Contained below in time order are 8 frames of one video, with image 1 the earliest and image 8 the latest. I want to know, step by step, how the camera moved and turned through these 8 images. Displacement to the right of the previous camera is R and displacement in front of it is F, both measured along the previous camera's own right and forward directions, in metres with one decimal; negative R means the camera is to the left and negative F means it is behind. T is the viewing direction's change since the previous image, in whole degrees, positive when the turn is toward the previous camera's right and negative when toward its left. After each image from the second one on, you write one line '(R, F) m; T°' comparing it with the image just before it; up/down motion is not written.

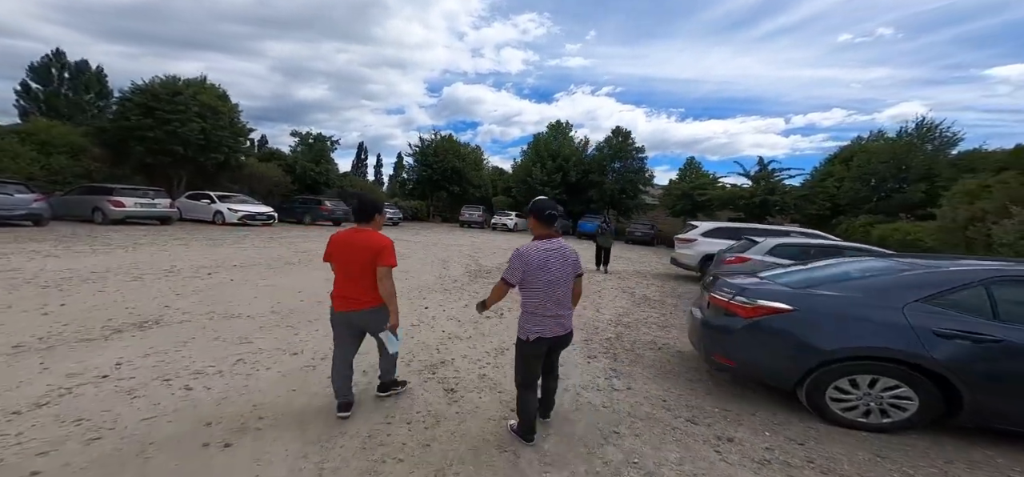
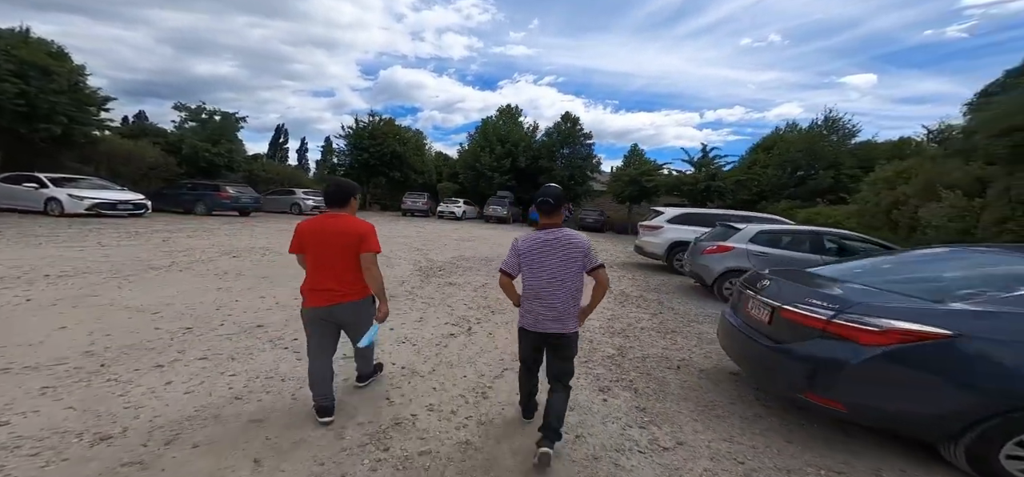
(-0.3, +1.2) m; +9°
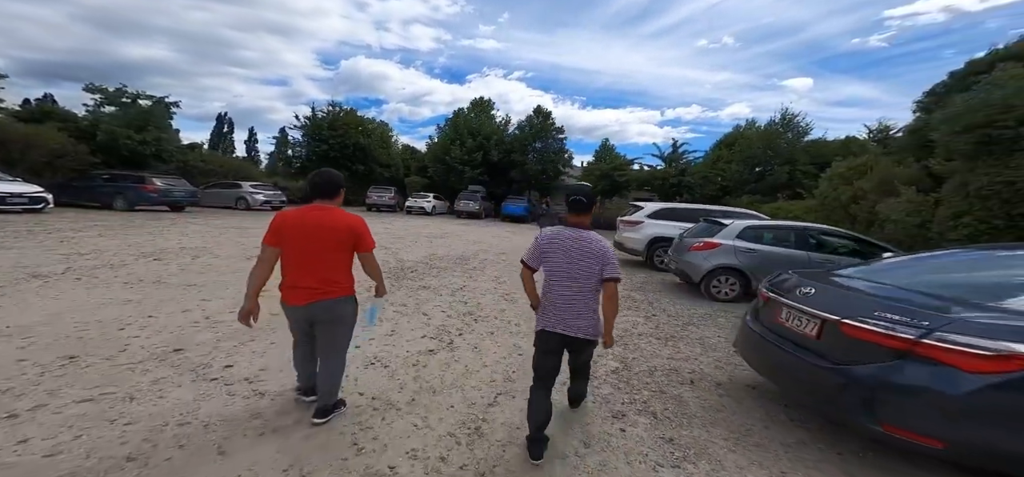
(-0.2, +0.5) m; +5°
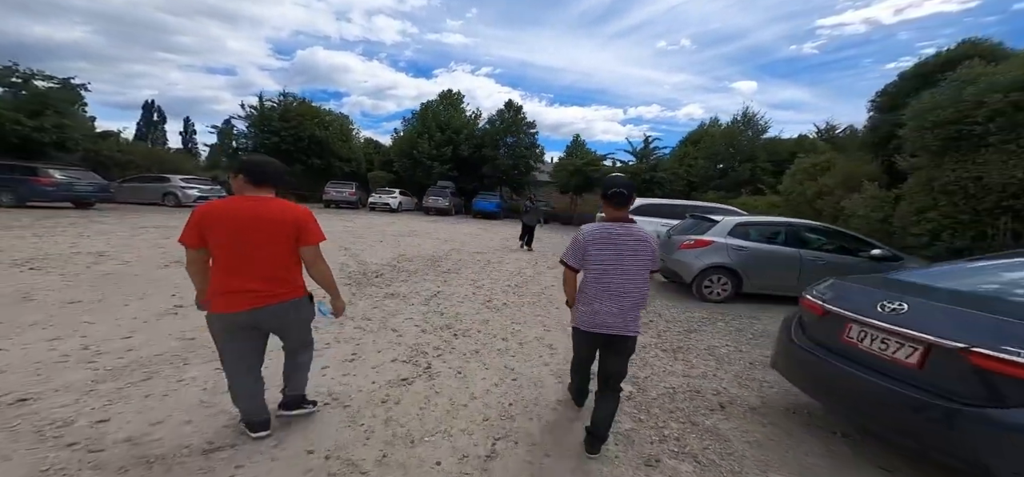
(-0.2, +0.6) m; +5°
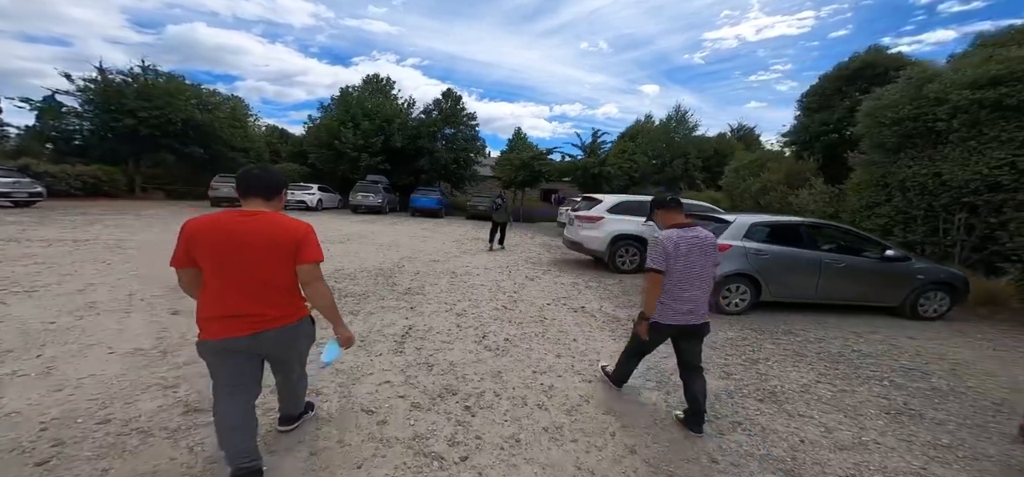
(-0.8, +1.3) m; +12°
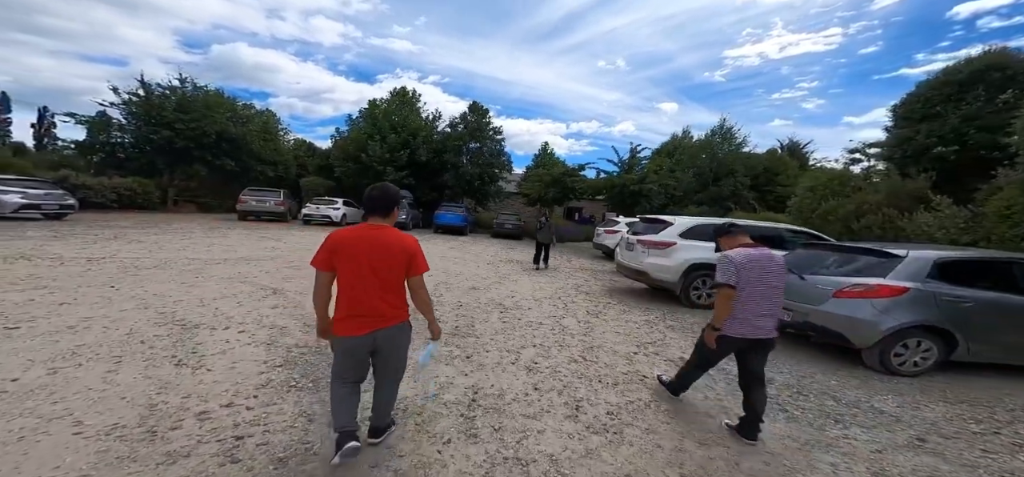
(-0.8, +1.1) m; -2°
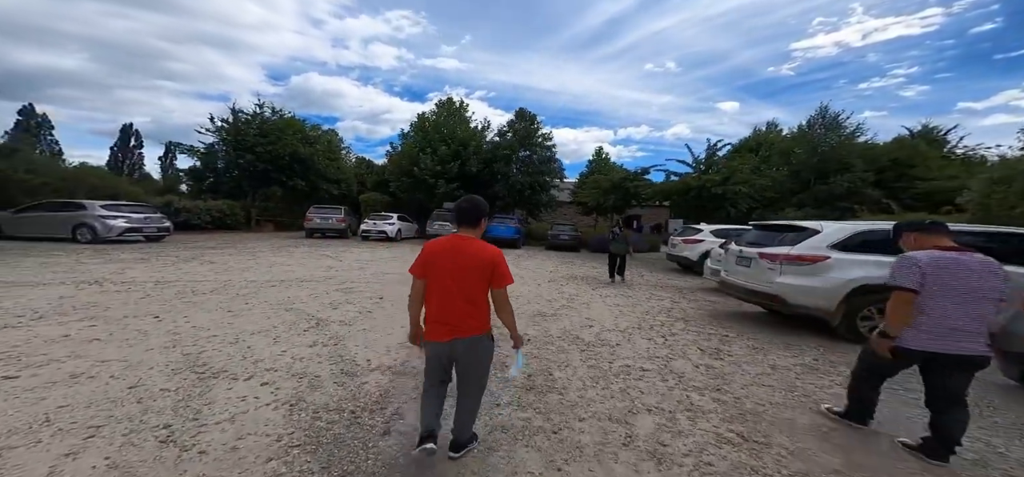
(-0.4, +1.4) m; -9°
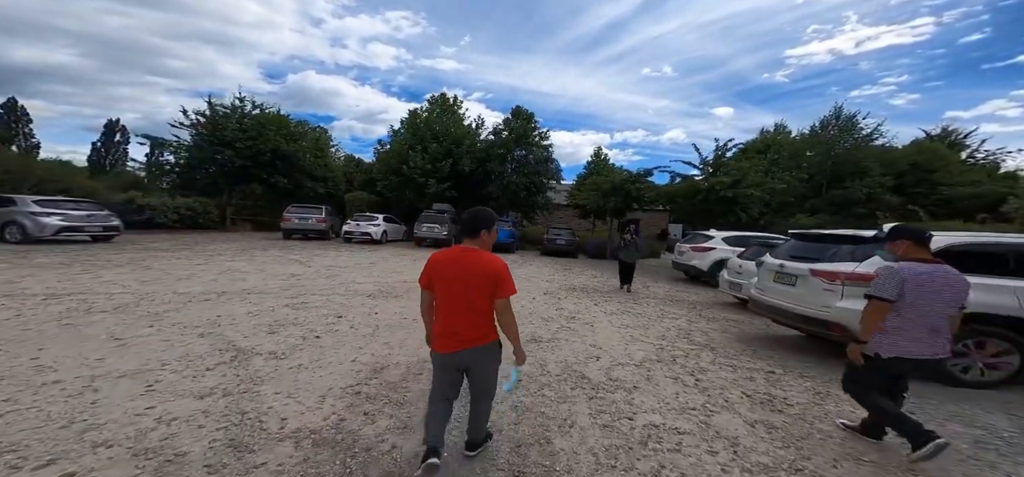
(+0.1, +1.4) m; +1°
